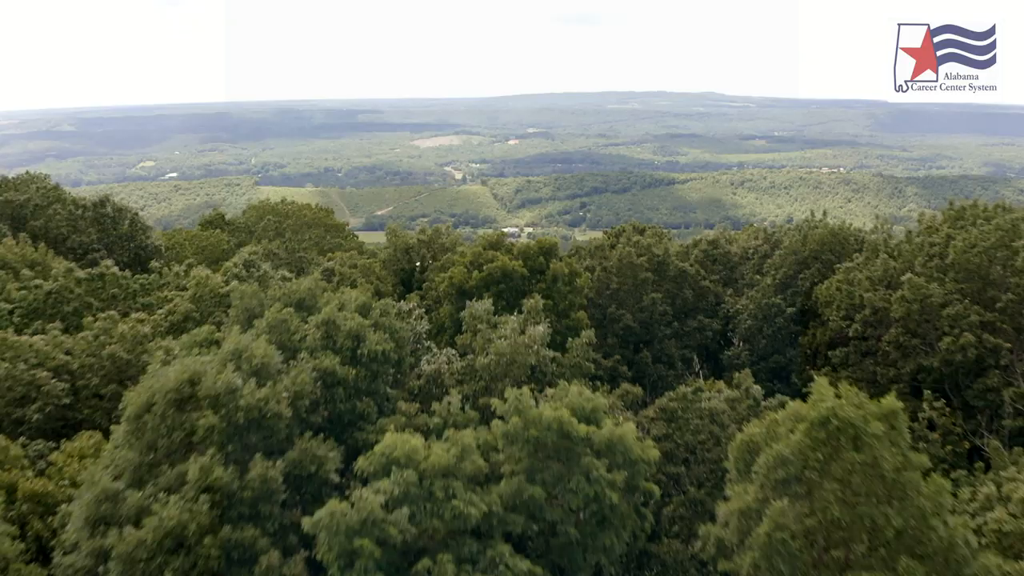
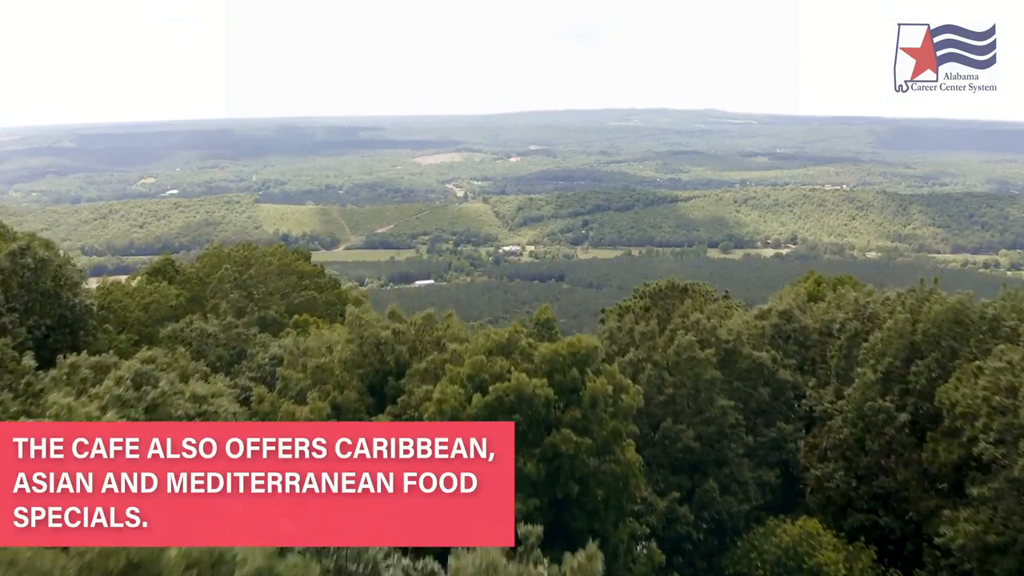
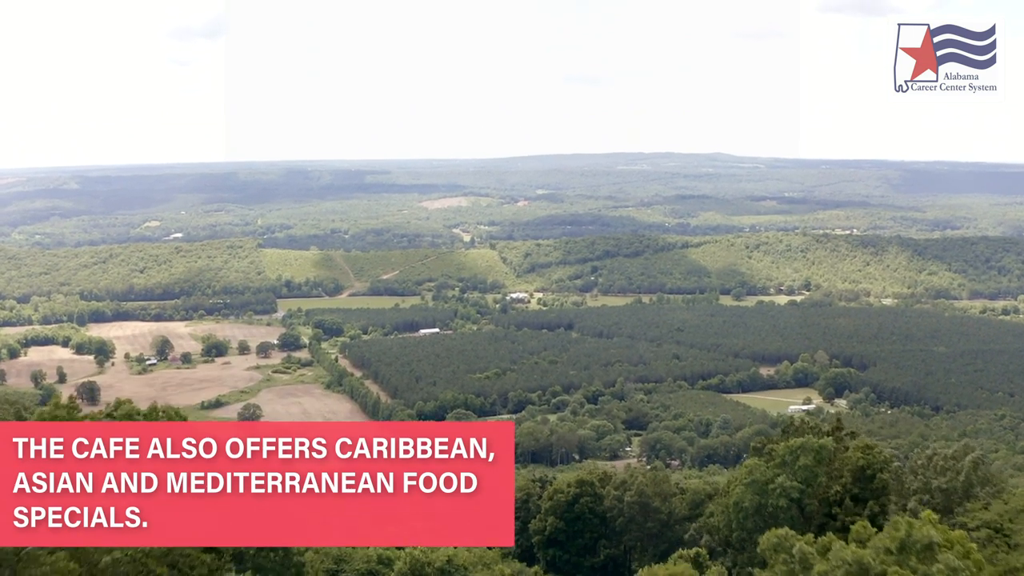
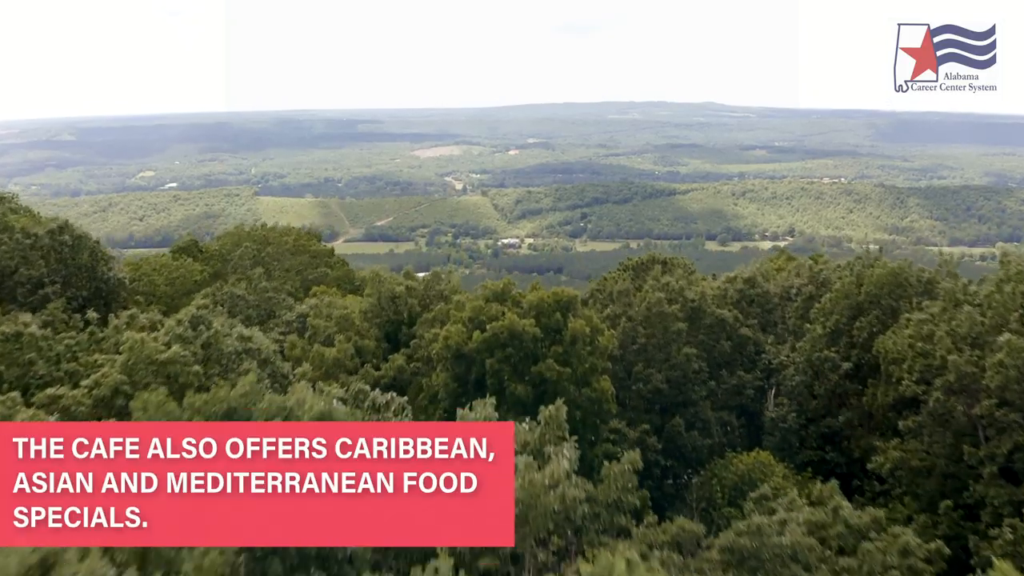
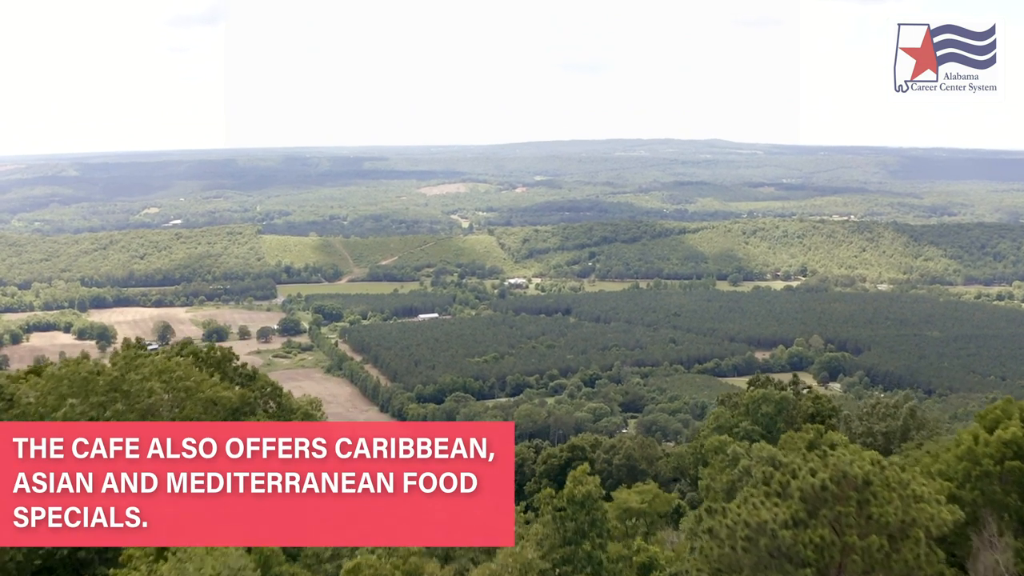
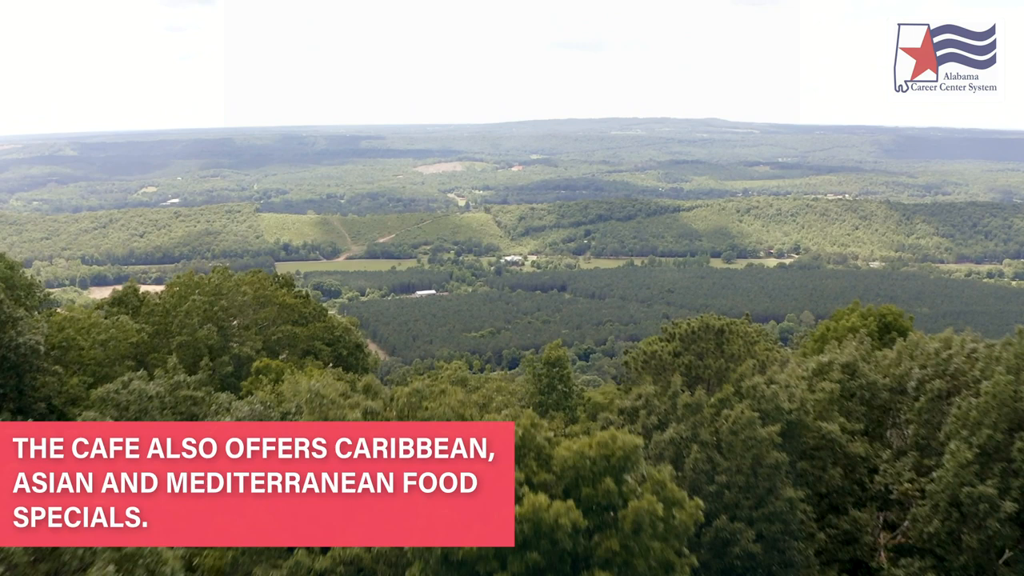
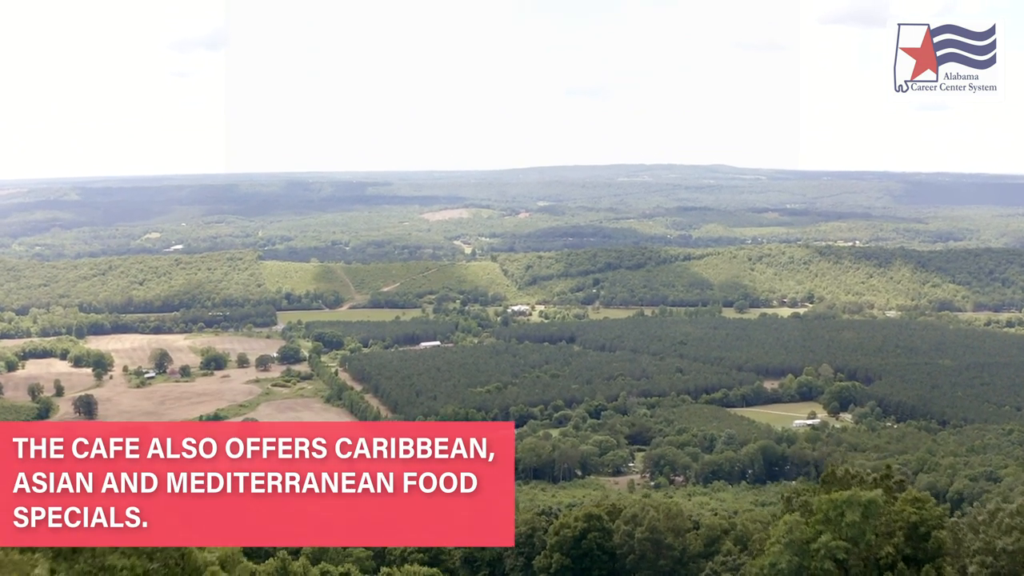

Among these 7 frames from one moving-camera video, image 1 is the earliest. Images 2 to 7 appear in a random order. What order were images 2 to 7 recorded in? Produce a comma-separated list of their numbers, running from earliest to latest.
4, 2, 6, 5, 3, 7
